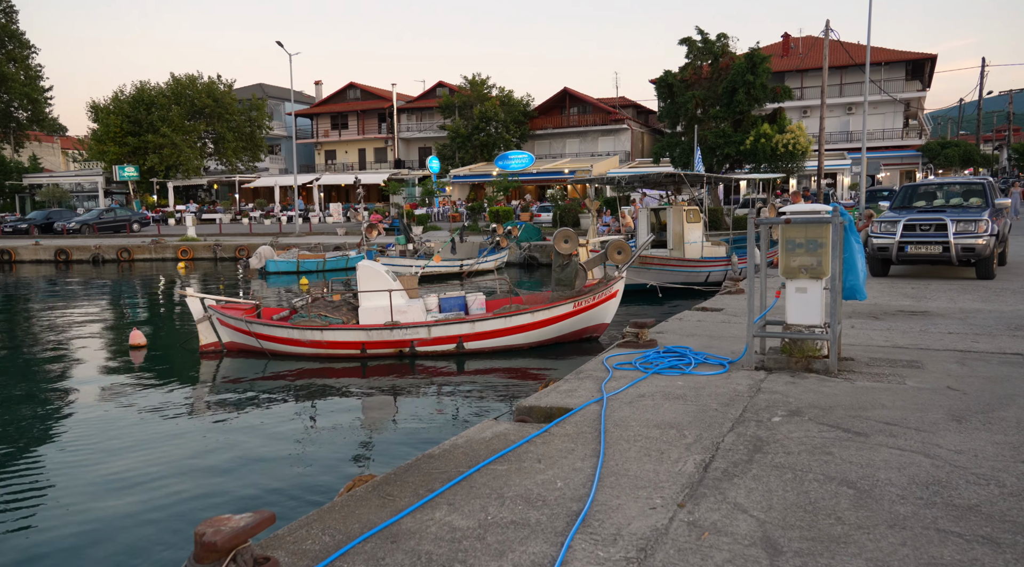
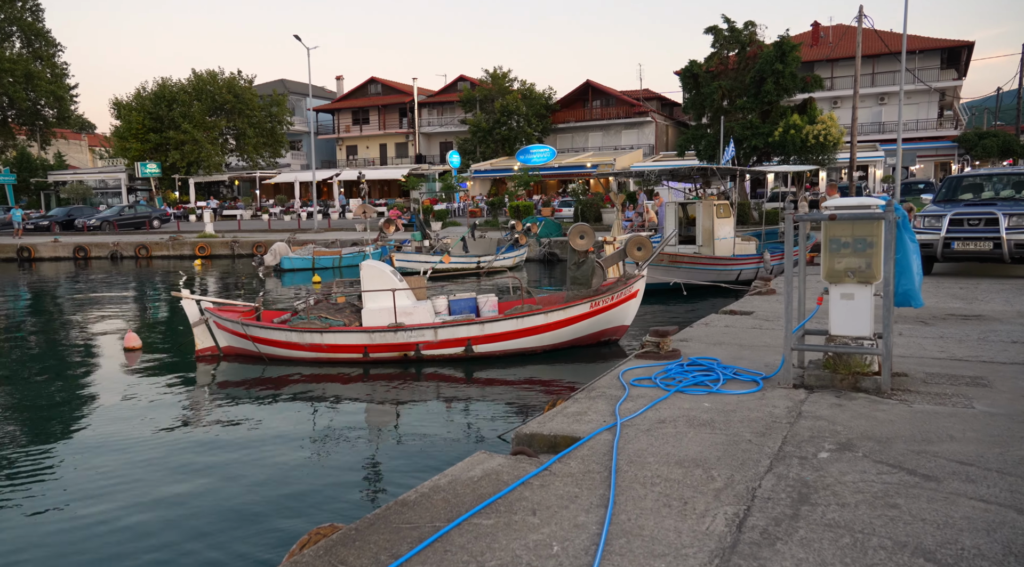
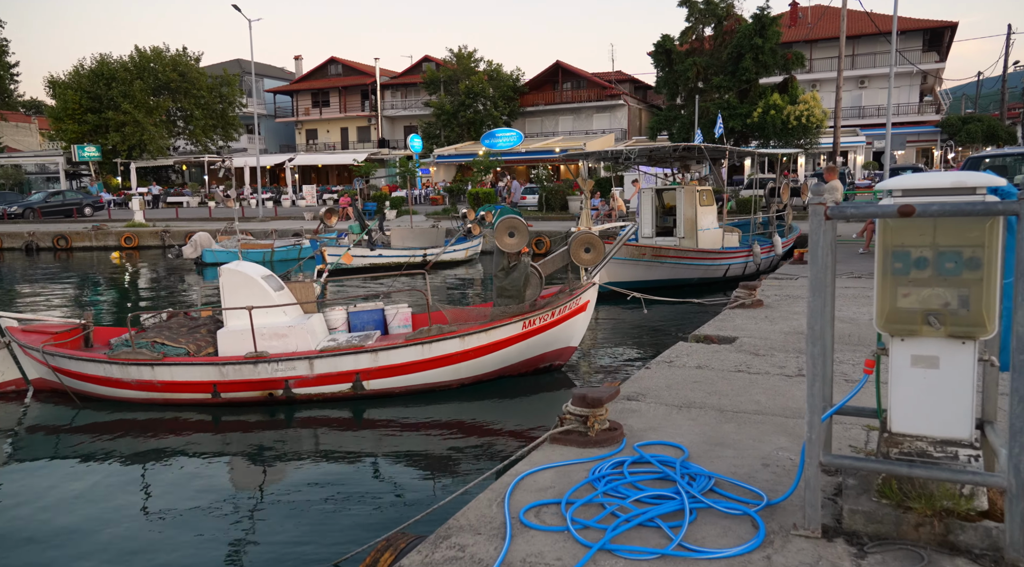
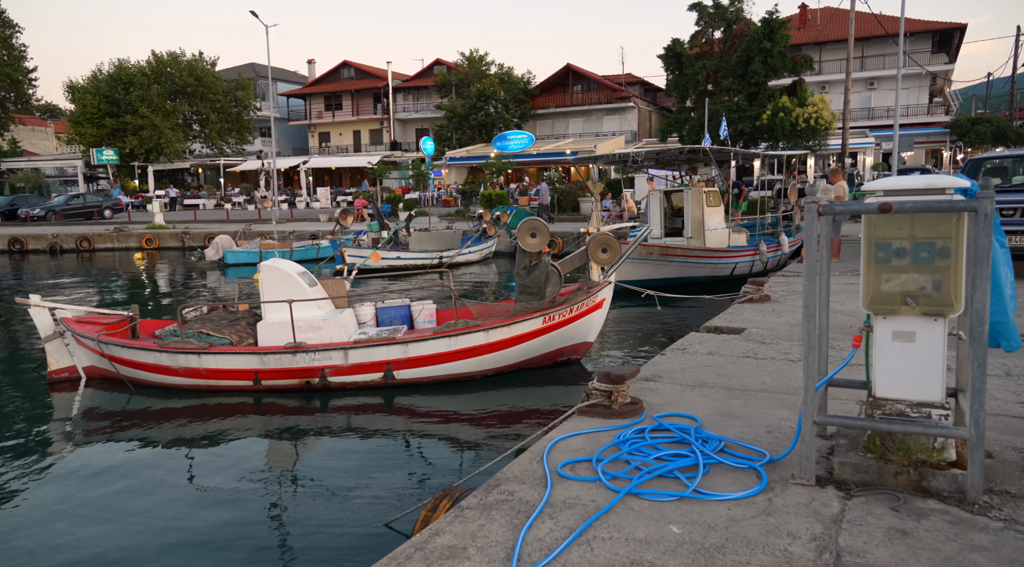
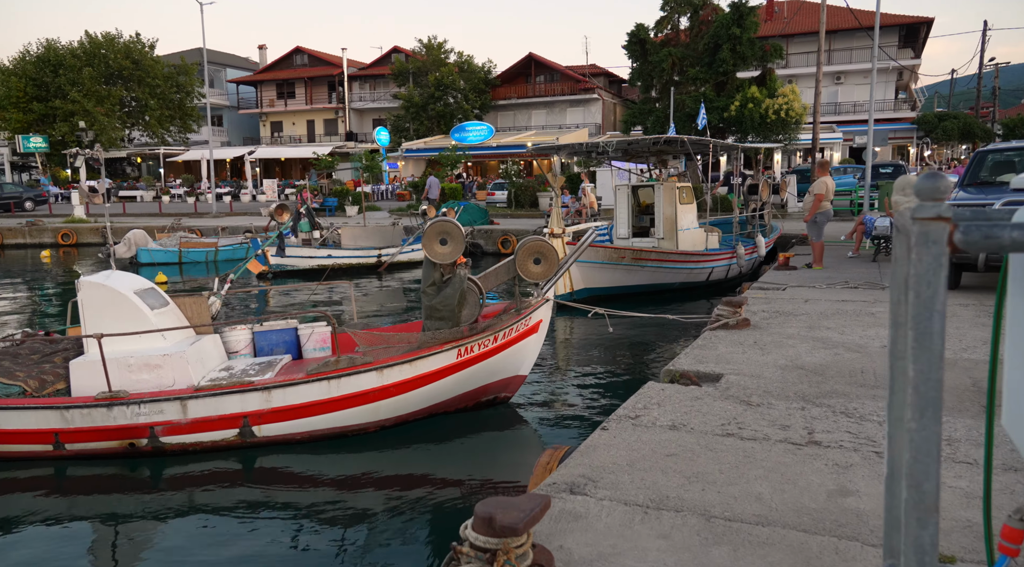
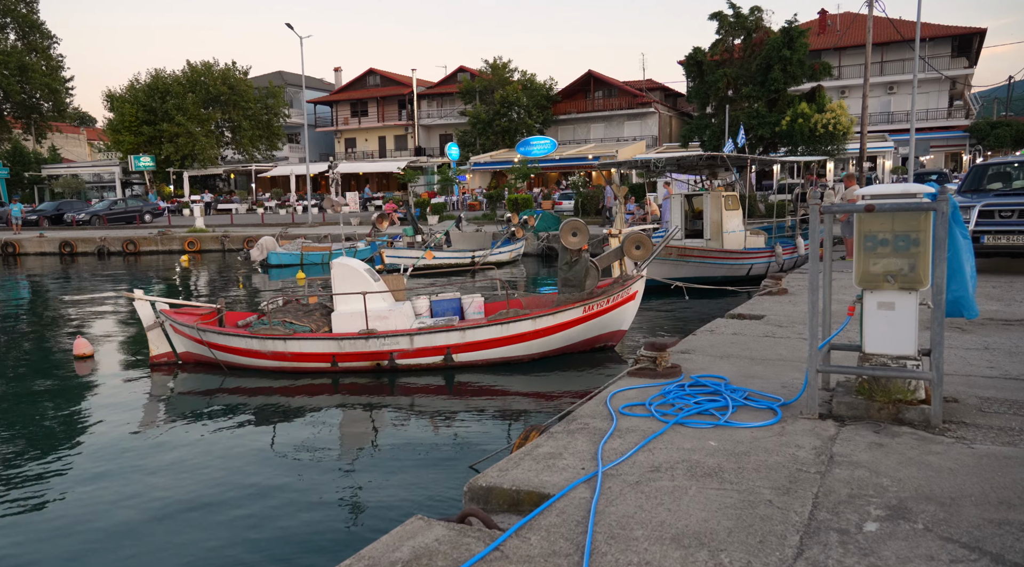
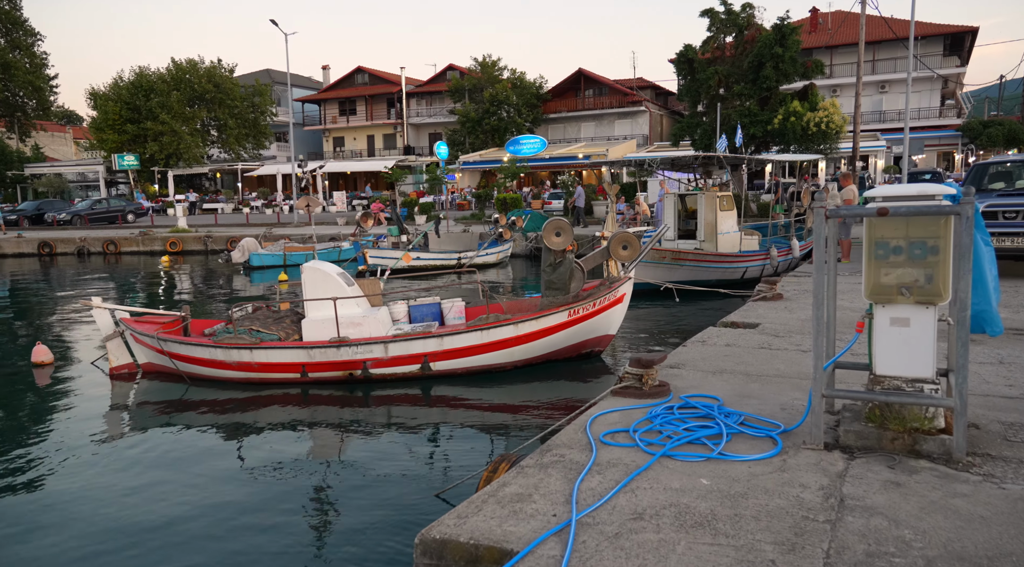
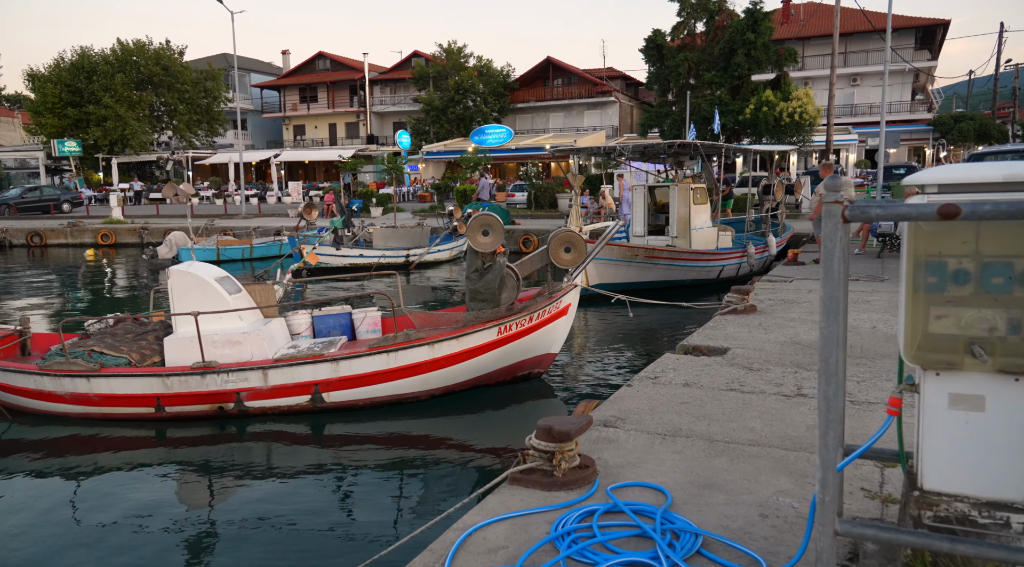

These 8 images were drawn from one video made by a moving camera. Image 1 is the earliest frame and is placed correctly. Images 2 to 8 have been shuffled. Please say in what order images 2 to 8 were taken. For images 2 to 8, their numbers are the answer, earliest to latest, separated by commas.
2, 6, 7, 4, 3, 8, 5
